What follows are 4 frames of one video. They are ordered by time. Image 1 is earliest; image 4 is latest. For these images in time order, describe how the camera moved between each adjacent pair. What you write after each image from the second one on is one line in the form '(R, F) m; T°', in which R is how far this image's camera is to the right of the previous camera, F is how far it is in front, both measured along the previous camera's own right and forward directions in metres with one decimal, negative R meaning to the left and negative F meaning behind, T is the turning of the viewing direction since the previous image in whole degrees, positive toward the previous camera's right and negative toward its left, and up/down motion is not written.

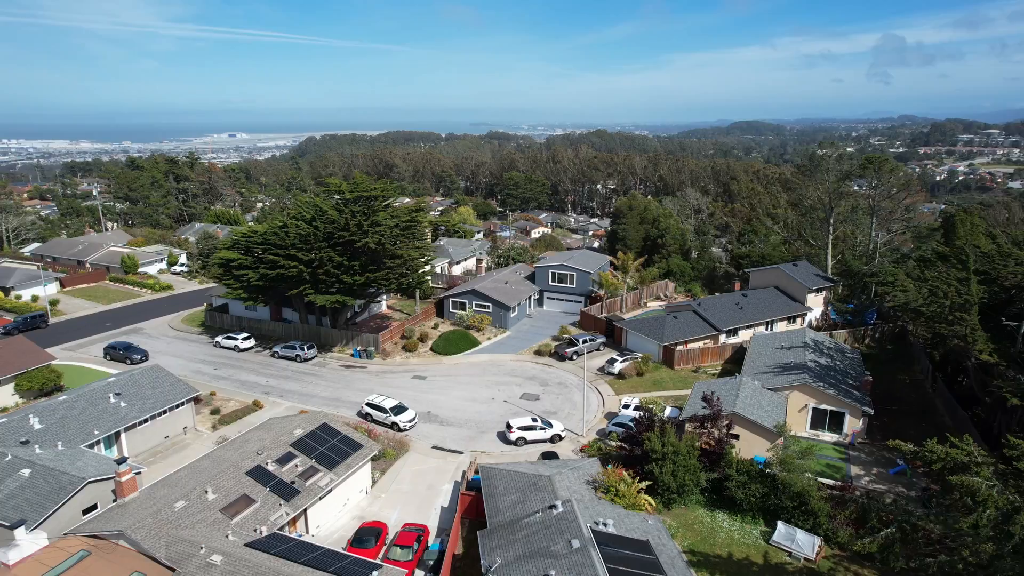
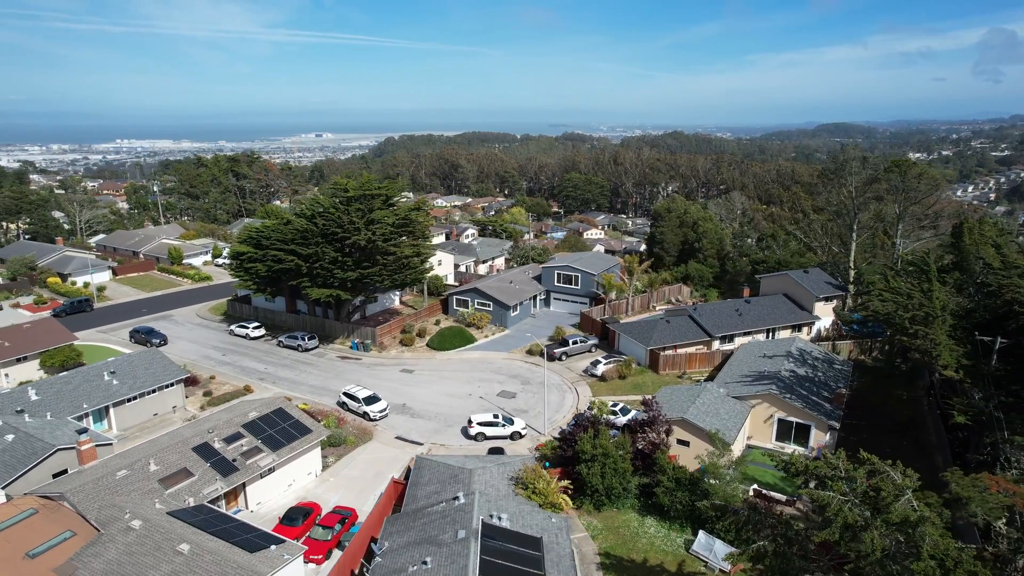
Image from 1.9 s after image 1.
(+3.5, -0.1) m; -6°
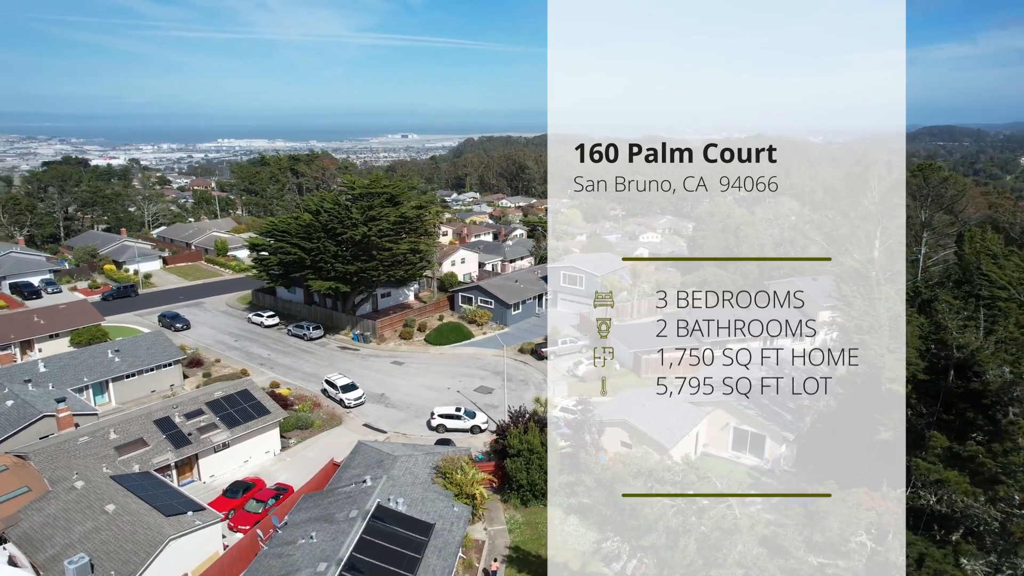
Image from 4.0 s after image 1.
(+3.6, -0.2) m; -6°
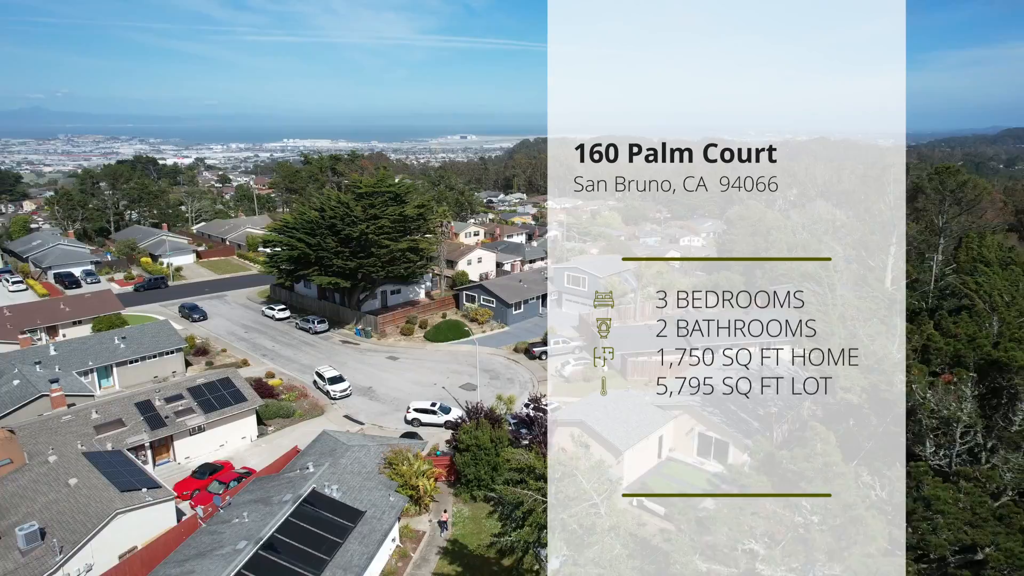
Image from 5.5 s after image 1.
(+2.6, -0.1) m; -4°
